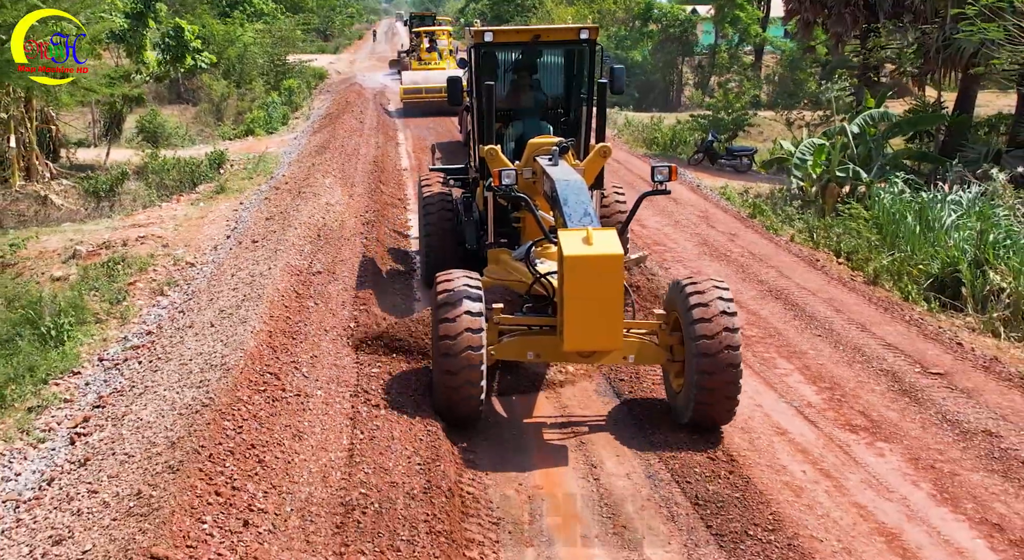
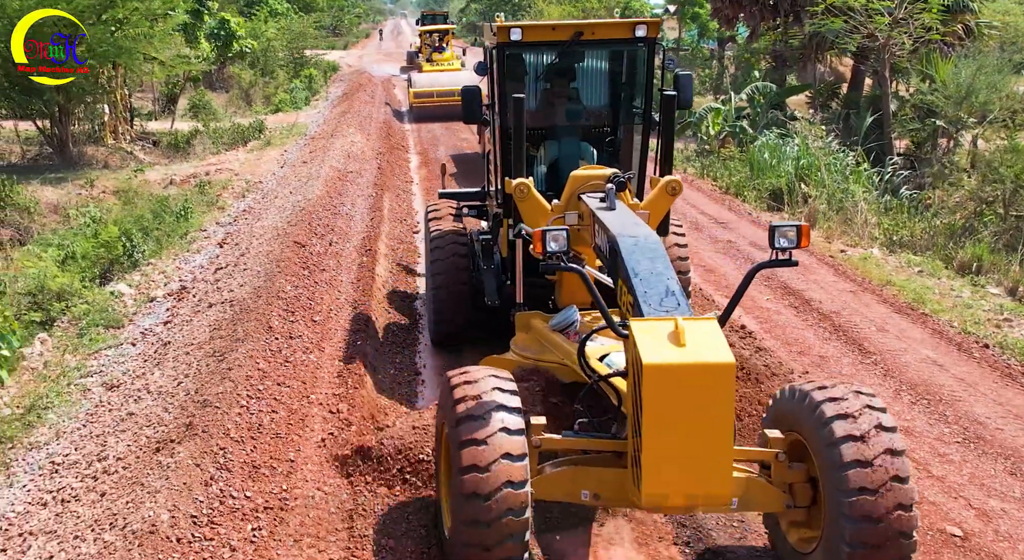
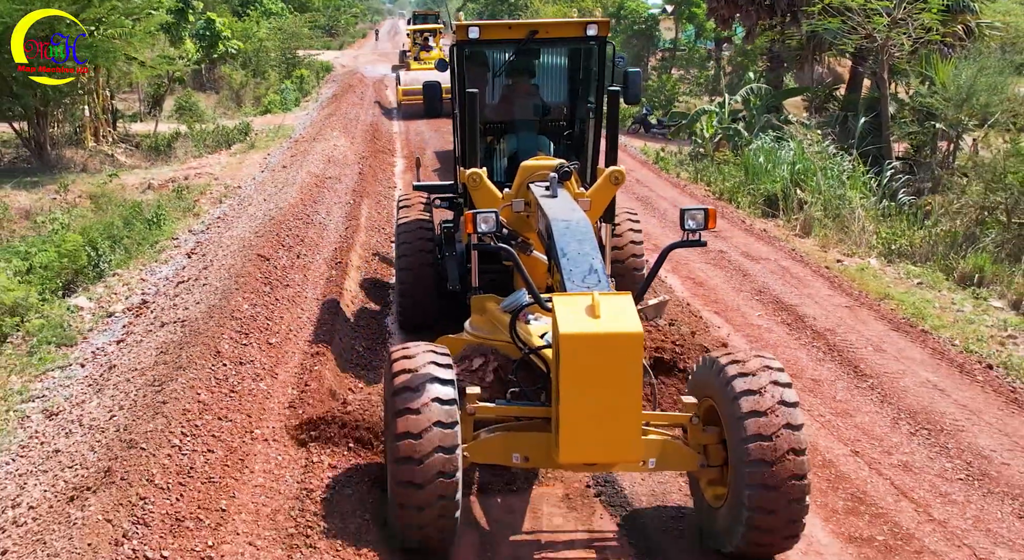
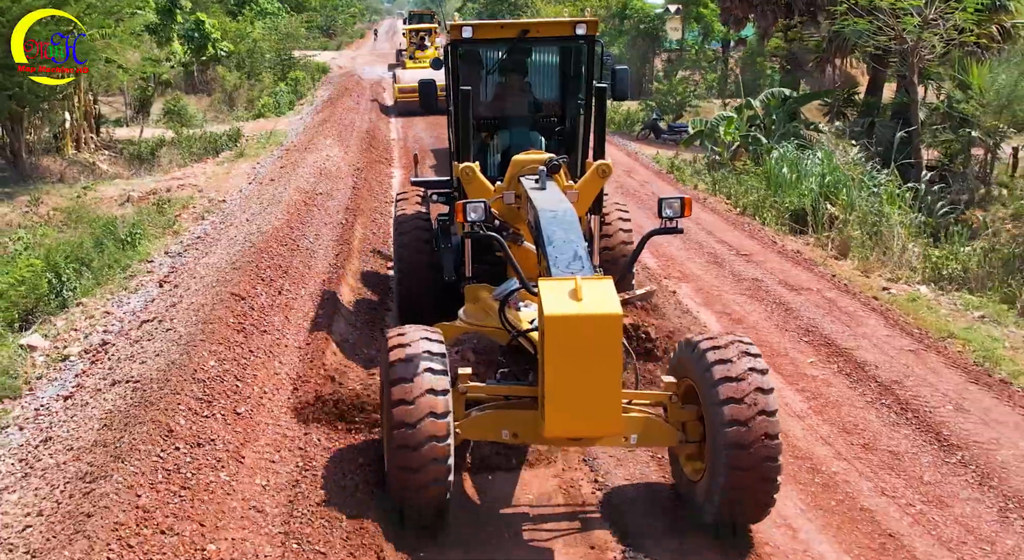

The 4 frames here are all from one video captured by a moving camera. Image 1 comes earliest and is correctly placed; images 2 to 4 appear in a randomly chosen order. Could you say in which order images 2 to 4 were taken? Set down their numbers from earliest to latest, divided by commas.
4, 3, 2
